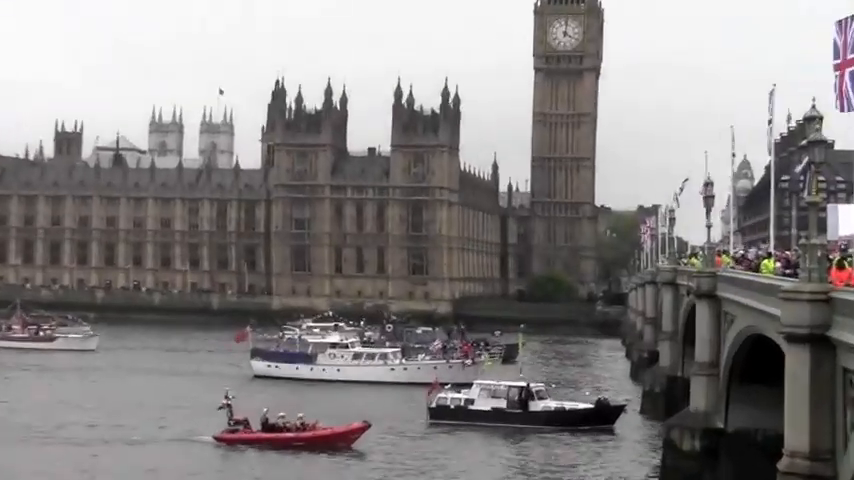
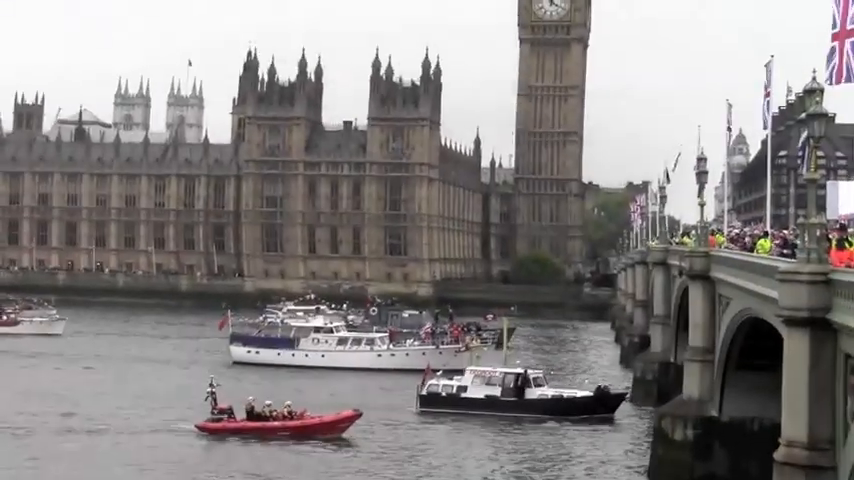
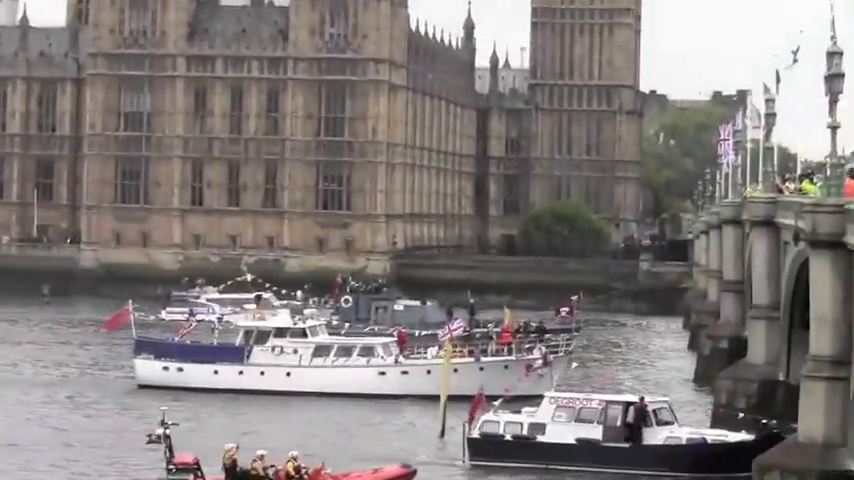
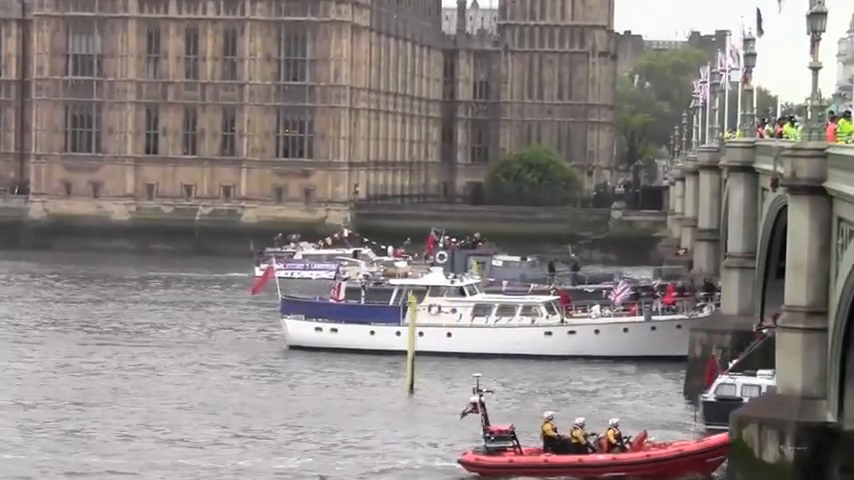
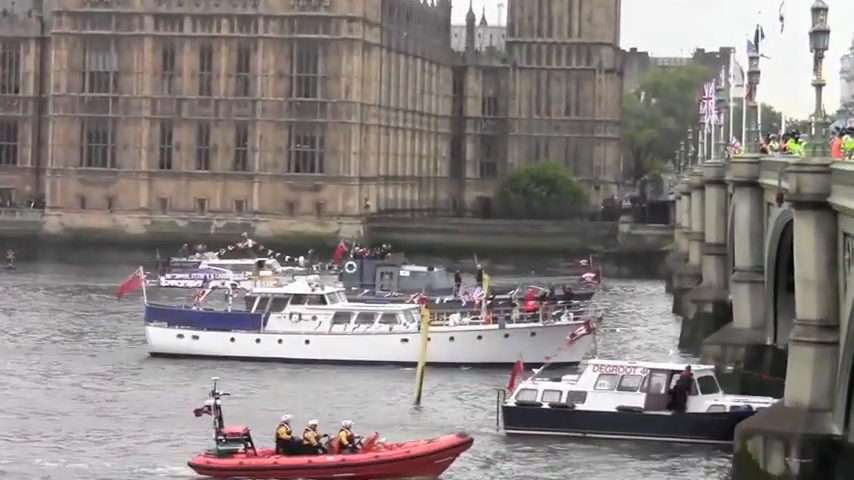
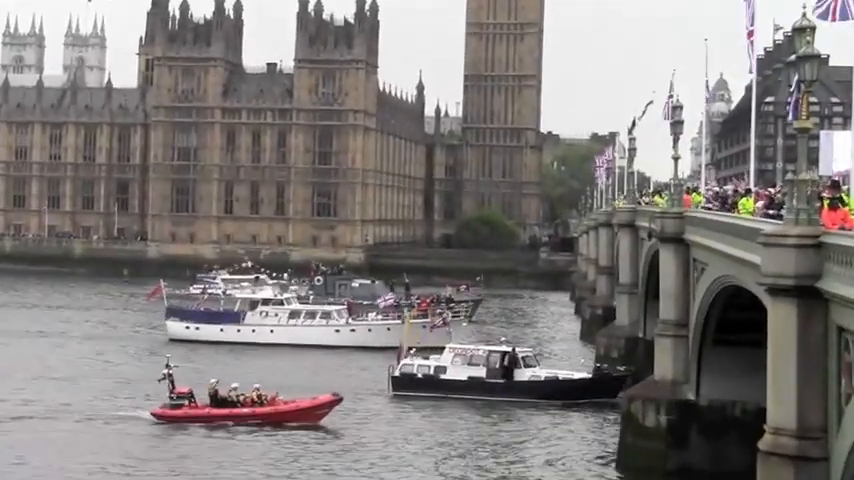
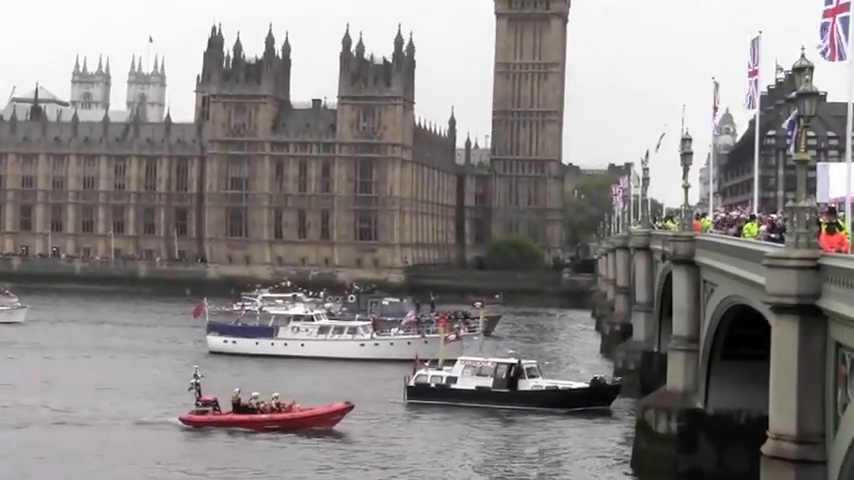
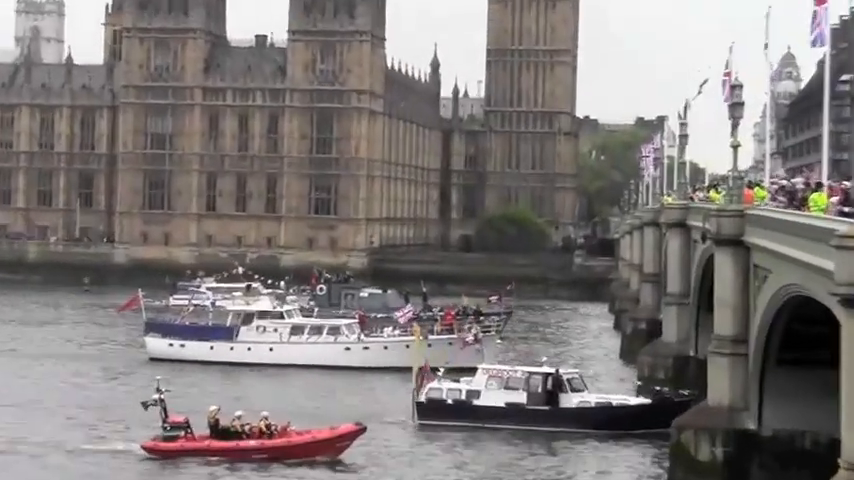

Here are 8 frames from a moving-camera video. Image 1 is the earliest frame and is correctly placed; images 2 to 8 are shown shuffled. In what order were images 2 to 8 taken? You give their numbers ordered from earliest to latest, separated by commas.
2, 7, 6, 8, 3, 5, 4
